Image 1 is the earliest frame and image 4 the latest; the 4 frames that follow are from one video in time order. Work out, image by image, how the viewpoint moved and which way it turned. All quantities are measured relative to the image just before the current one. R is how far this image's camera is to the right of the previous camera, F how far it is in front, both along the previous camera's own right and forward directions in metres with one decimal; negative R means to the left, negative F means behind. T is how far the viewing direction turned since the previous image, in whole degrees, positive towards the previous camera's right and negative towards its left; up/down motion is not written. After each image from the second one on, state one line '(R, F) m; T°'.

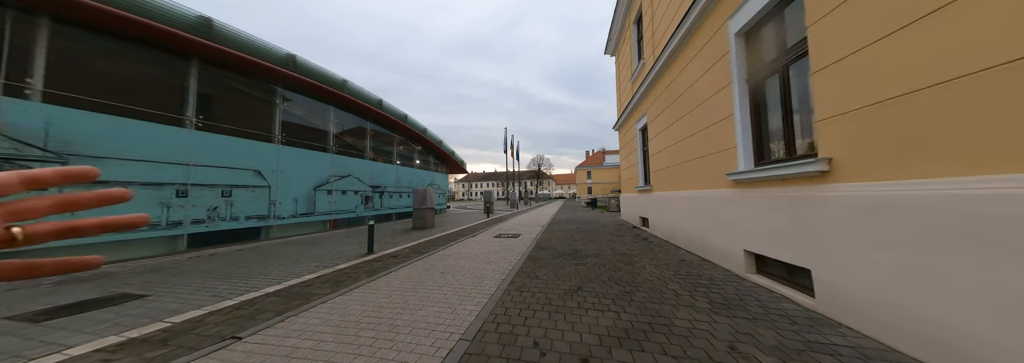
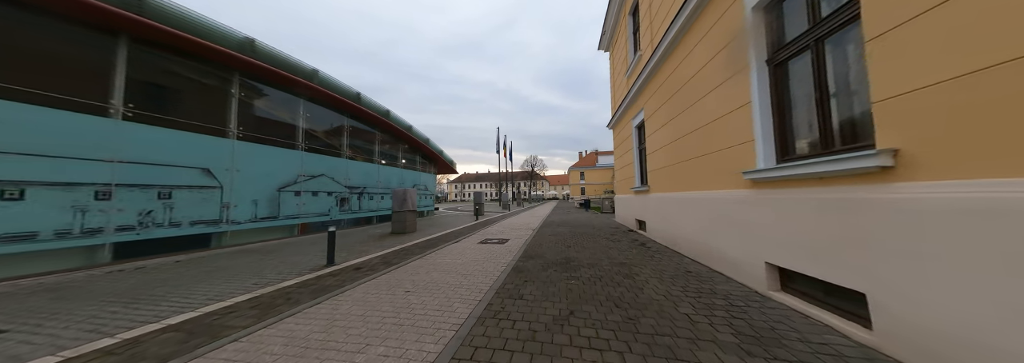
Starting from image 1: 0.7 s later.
(+0.3, +0.8) m; +2°
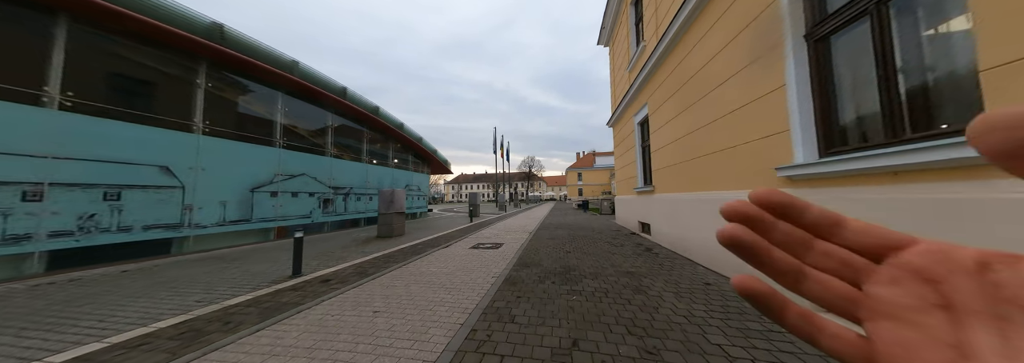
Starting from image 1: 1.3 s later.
(+0.1, +0.6) m; +1°
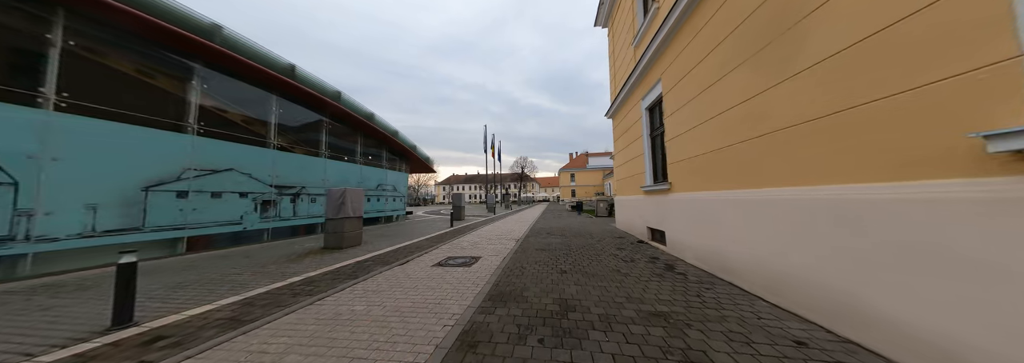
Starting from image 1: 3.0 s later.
(+0.4, +1.7) m; +2°
